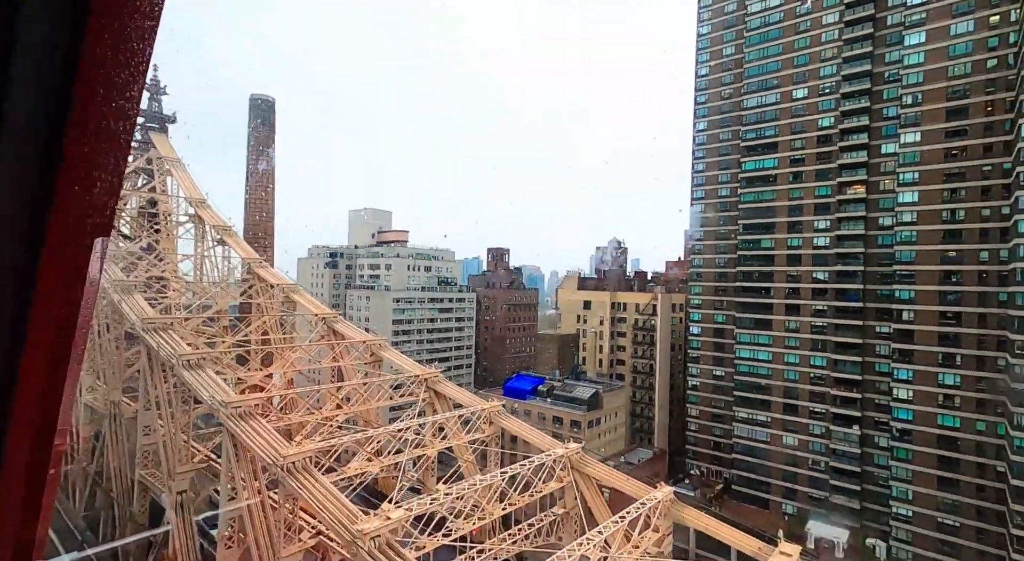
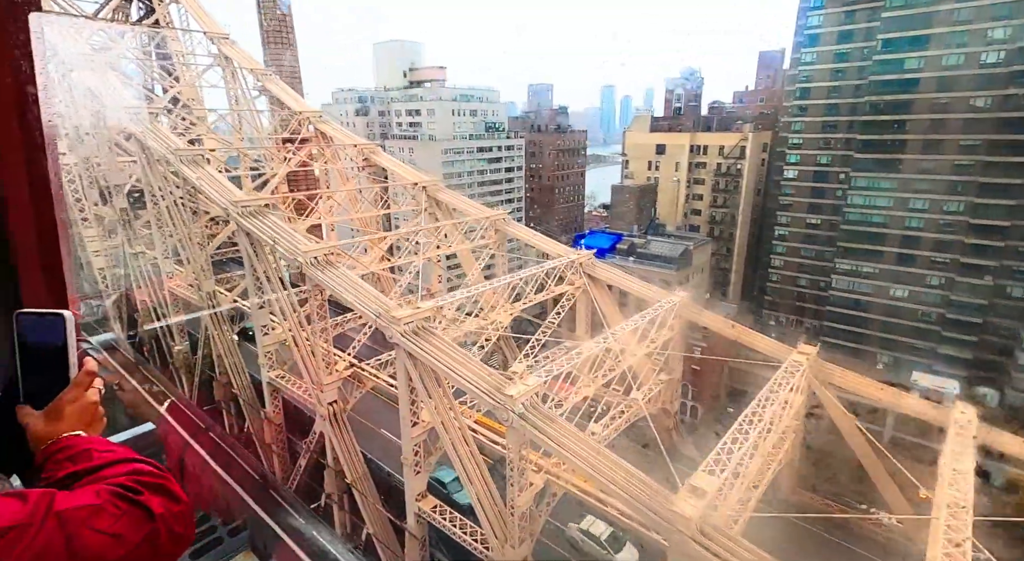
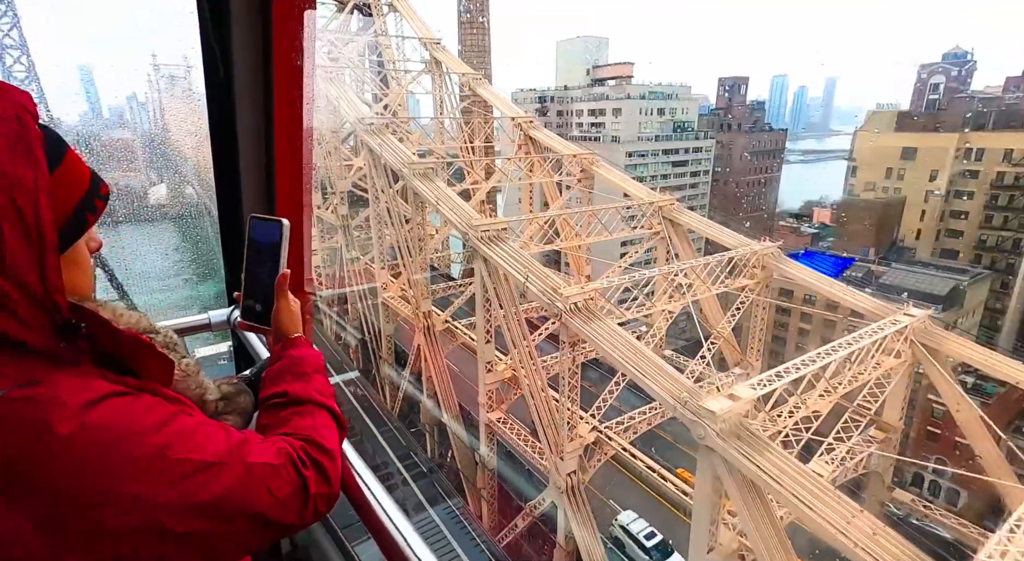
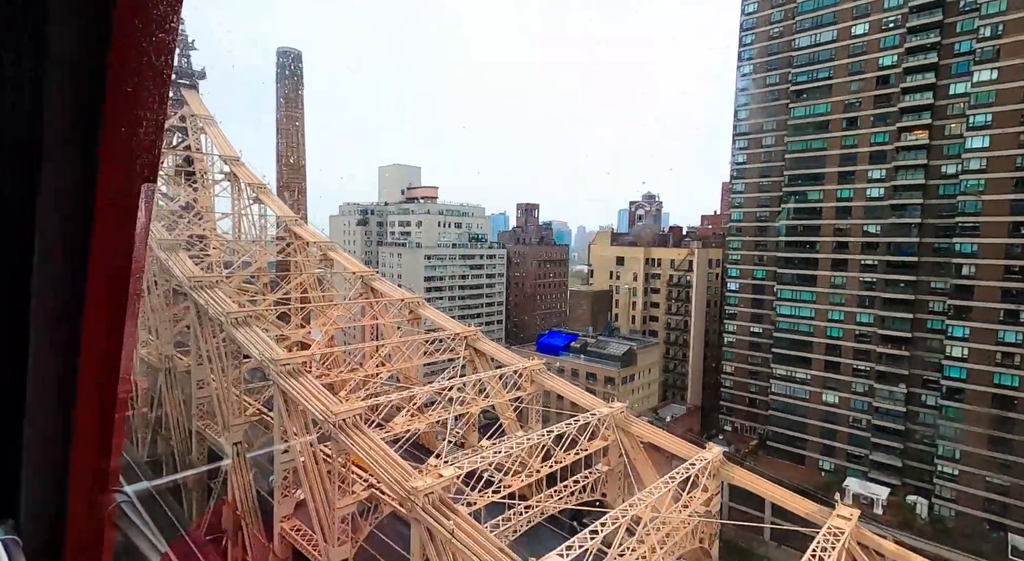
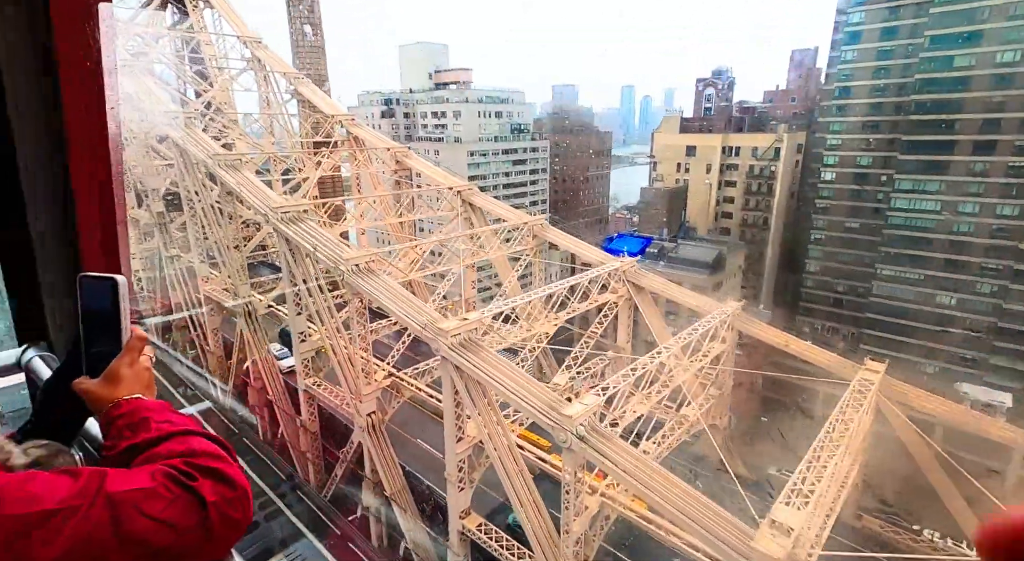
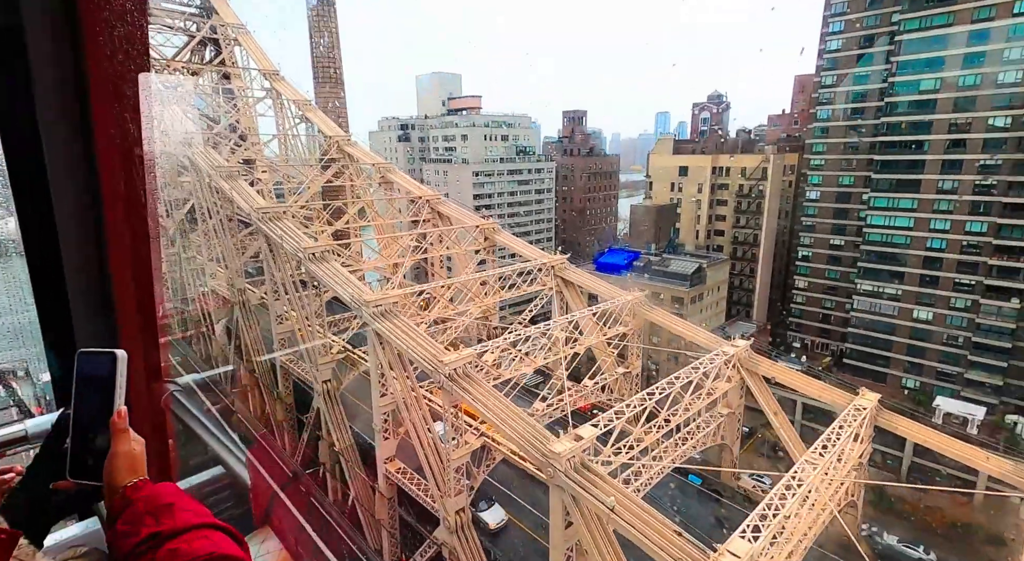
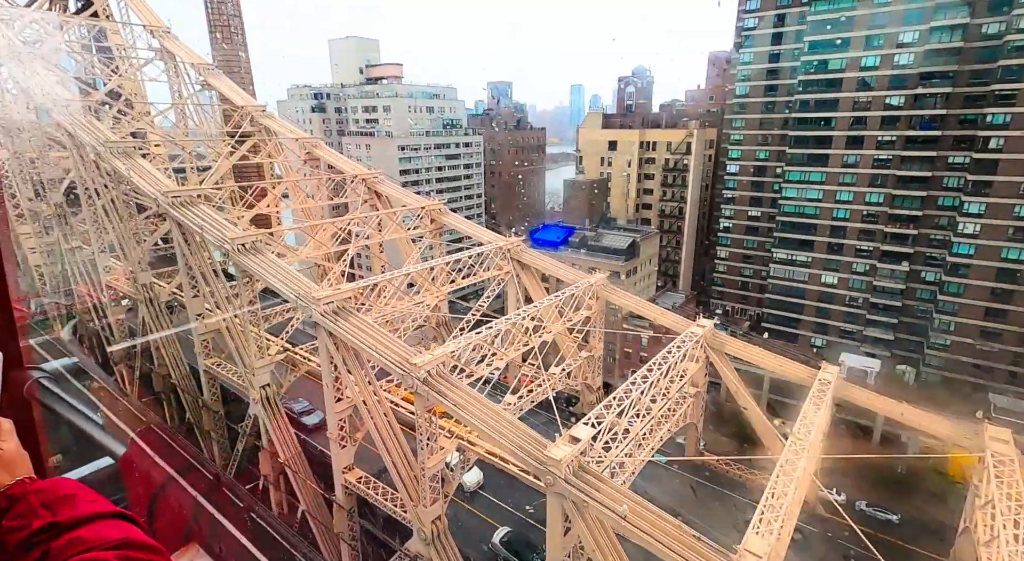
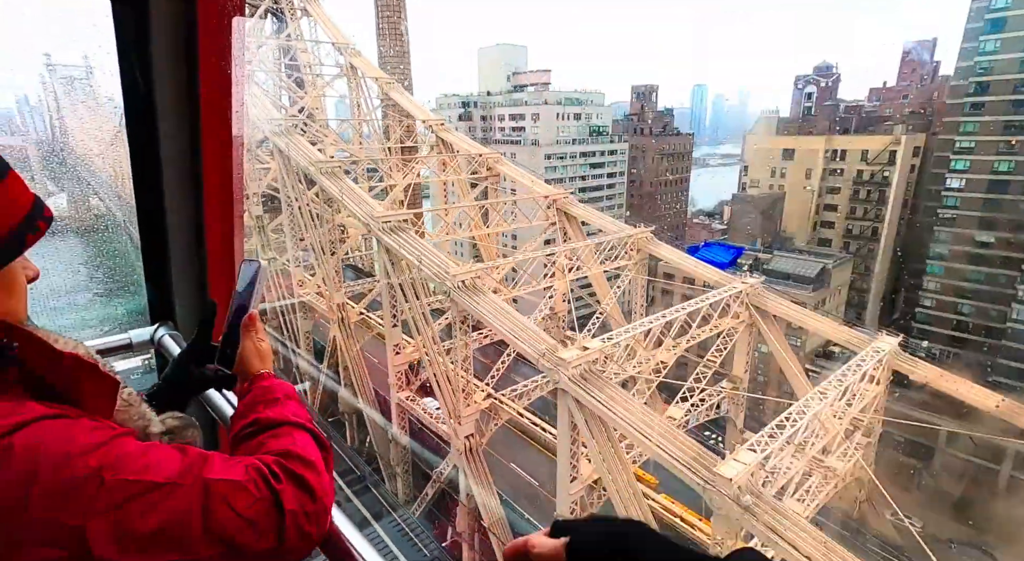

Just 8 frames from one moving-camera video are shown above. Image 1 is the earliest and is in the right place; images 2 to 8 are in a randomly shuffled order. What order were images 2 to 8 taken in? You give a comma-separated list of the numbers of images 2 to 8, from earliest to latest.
4, 6, 7, 2, 5, 8, 3
